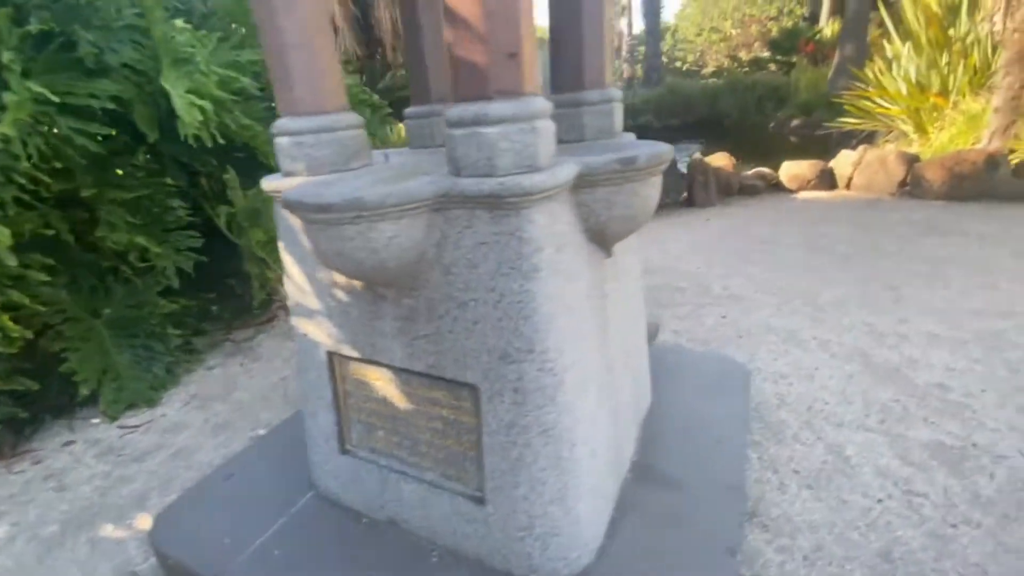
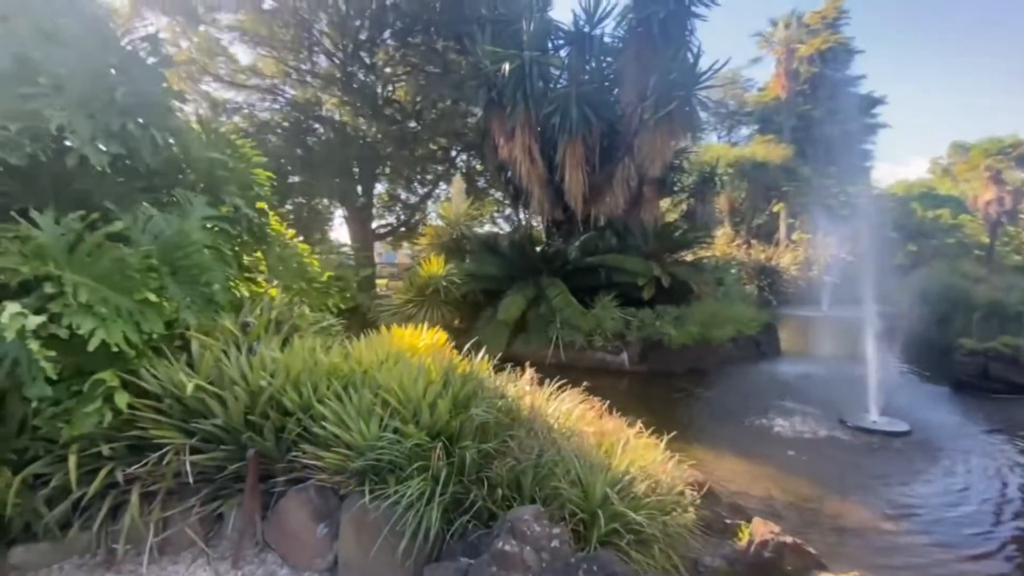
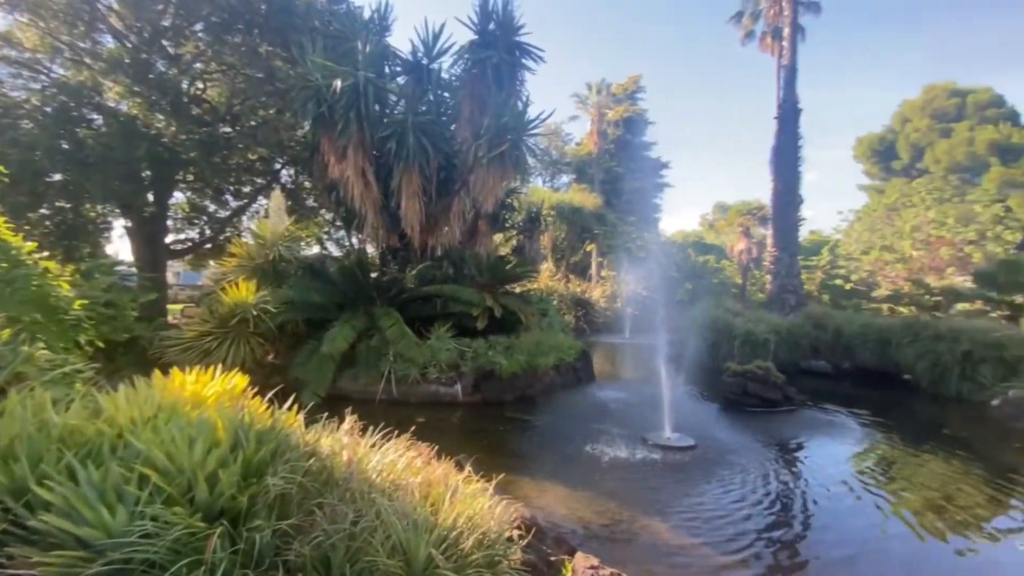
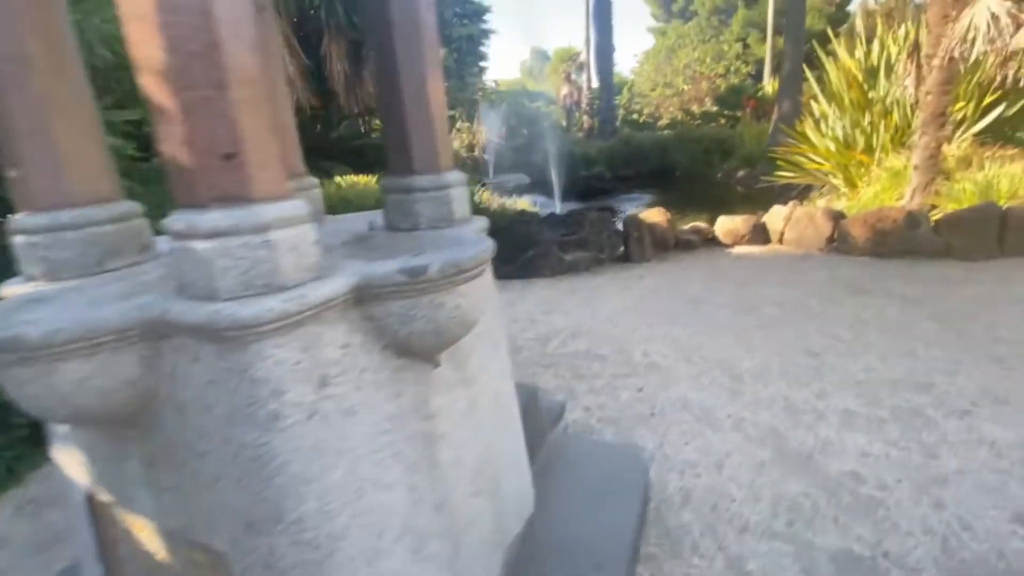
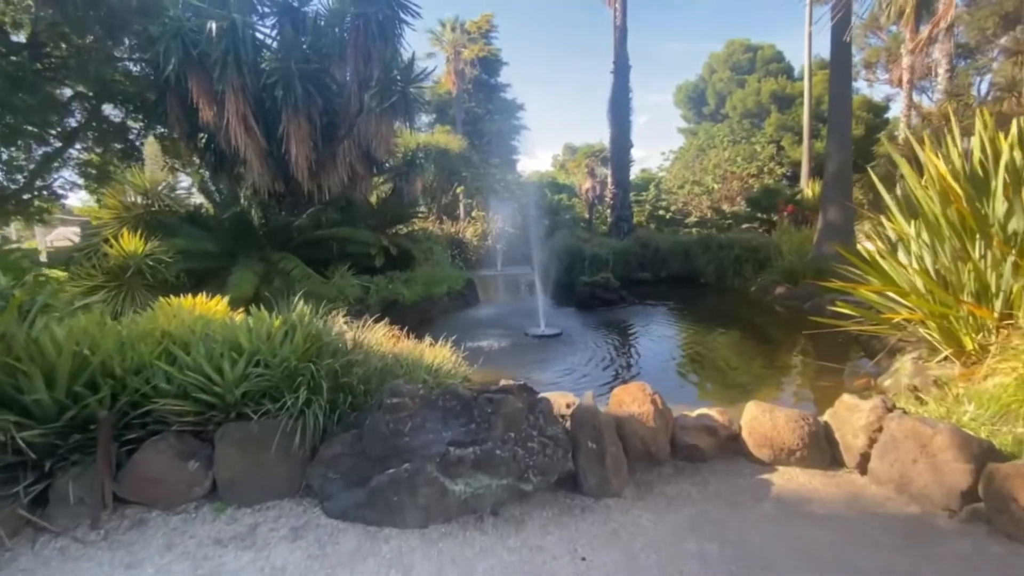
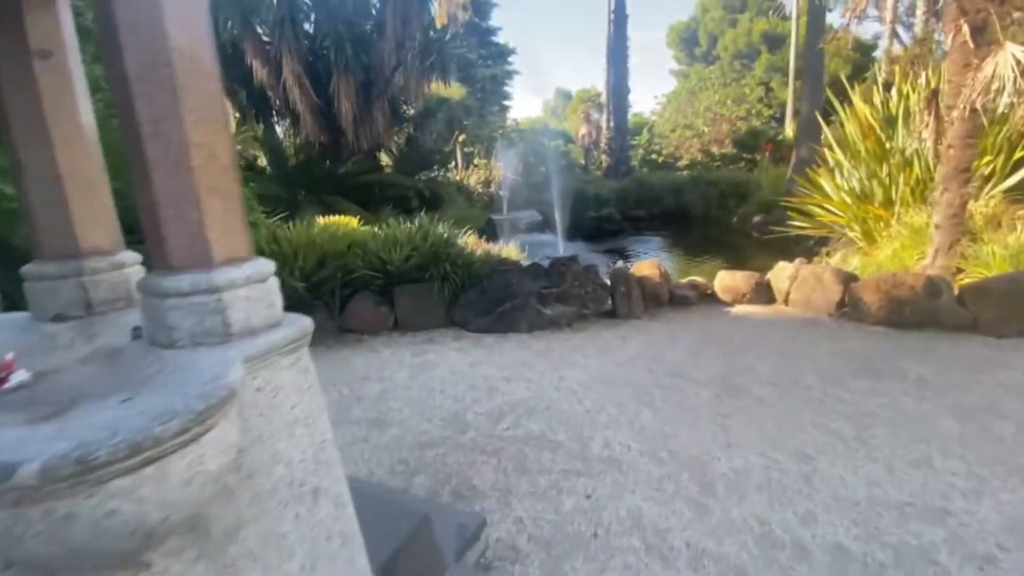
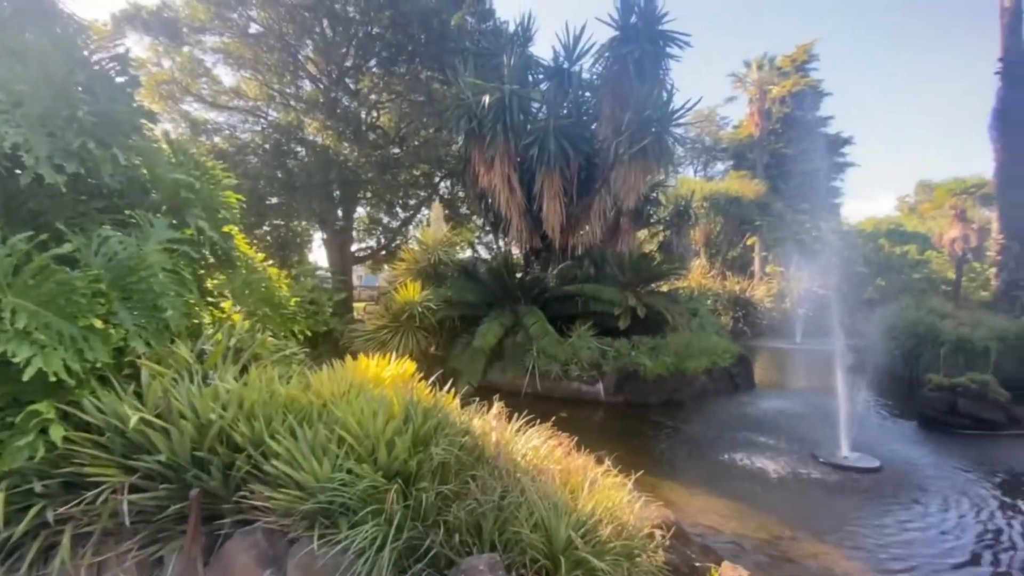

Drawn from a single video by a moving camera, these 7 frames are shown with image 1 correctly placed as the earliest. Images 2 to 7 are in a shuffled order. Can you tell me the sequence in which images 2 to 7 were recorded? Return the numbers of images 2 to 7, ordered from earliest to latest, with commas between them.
4, 6, 5, 2, 7, 3
